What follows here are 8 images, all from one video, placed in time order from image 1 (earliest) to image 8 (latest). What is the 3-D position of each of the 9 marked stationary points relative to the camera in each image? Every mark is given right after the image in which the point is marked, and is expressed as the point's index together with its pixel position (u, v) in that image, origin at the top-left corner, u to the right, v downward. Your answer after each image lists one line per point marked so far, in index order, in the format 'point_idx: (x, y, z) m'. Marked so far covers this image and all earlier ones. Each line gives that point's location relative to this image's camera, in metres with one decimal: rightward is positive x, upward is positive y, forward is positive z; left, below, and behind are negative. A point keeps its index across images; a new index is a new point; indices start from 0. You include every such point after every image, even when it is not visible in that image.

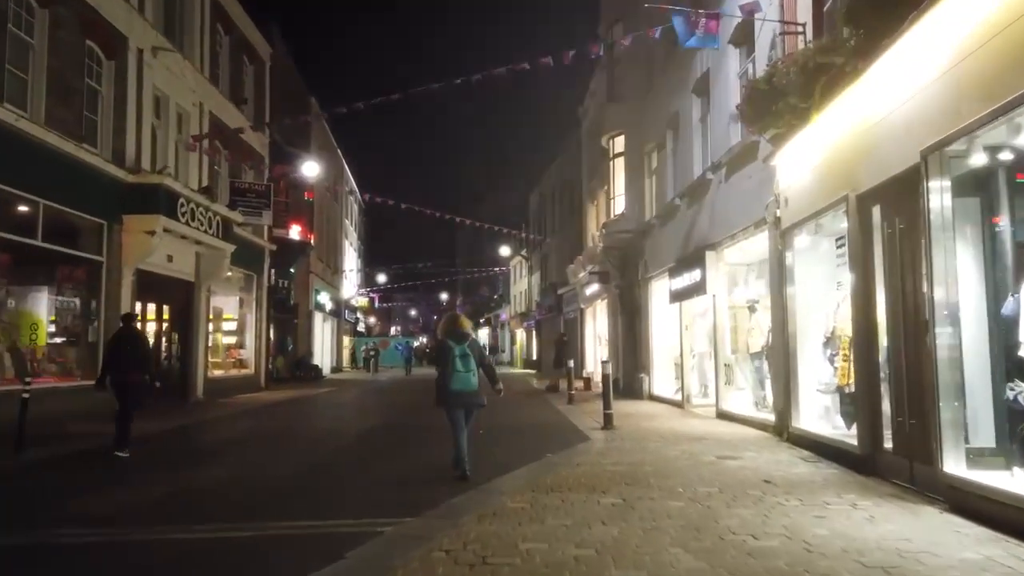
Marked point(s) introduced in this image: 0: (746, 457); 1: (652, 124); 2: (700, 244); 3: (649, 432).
0: (+2.7, -1.9, +8.4) m
1: (+3.4, +4.0, +18.2) m
2: (+3.6, +0.9, +14.4) m
3: (+2.1, -2.2, +11.2) m
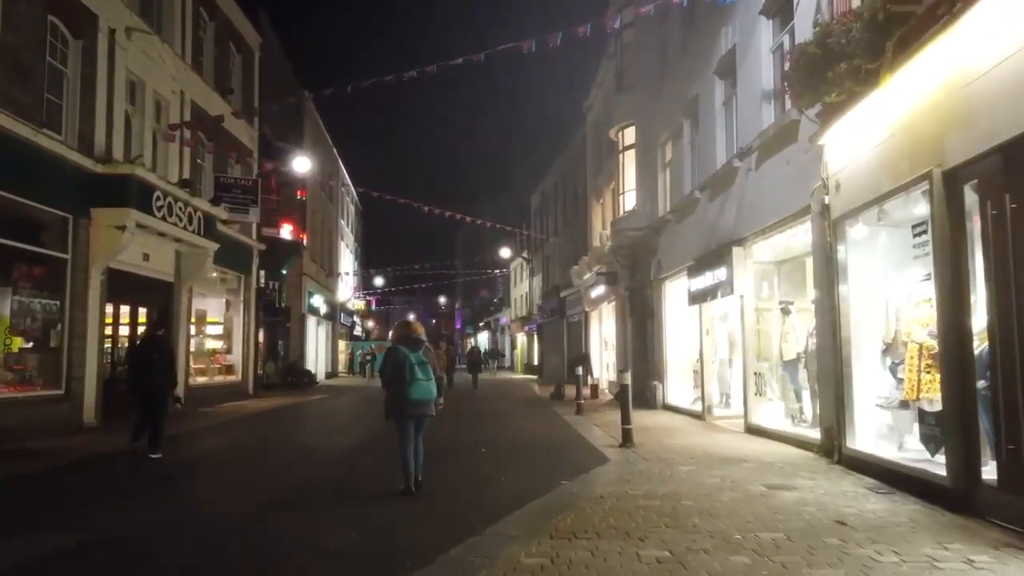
0: (+2.8, -1.9, +7.1) m
1: (+3.5, +4.0, +16.9) m
2: (+3.7, +0.9, +13.1) m
3: (+2.1, -2.1, +9.9) m
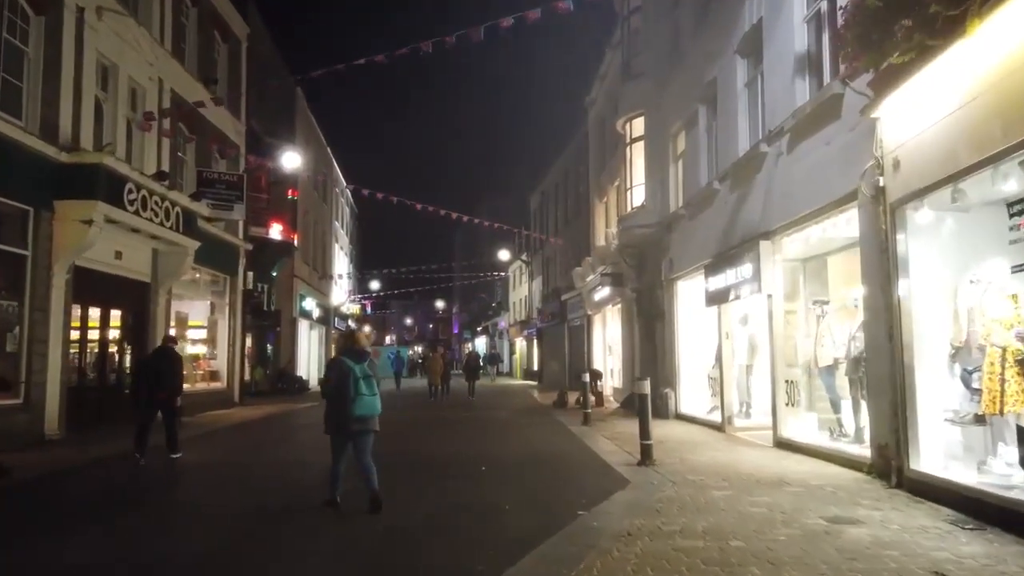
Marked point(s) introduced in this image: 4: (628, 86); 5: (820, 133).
0: (+2.8, -1.8, +5.9) m
1: (+3.5, +4.0, +15.7) m
2: (+3.7, +0.9, +11.9) m
3: (+2.2, -2.1, +8.7) m
4: (+2.9, +5.1, +18.8) m
5: (+3.8, +1.9, +9.3) m
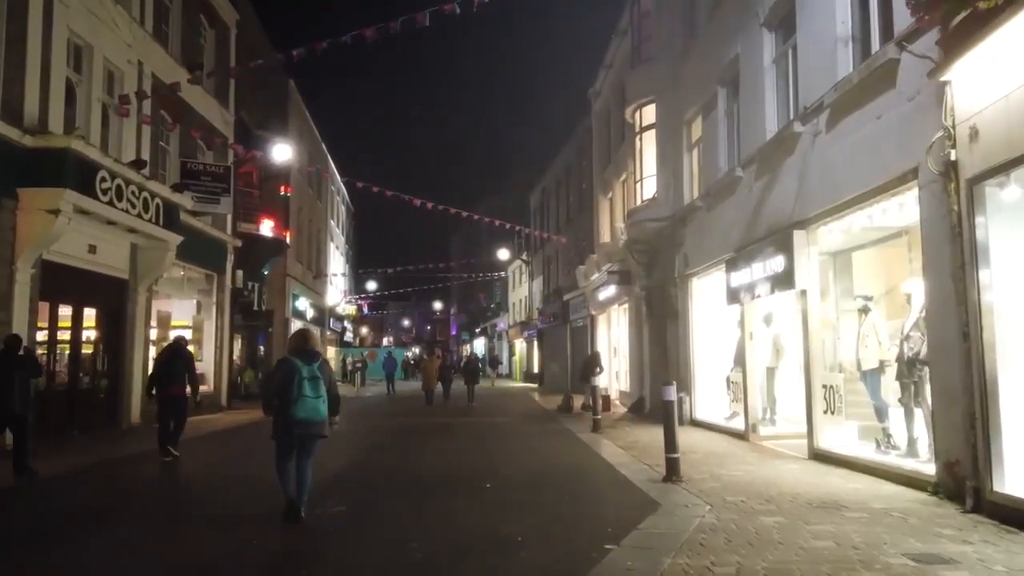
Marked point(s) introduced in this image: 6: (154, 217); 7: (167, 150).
0: (+2.9, -1.7, +4.8) m
1: (+3.6, +4.0, +14.7) m
2: (+3.8, +0.9, +10.8) m
3: (+2.3, -2.0, +7.6) m
4: (+3.0, +5.1, +17.8) m
5: (+3.9, +2.0, +8.3) m
6: (-7.5, +1.5, +15.6) m
7: (-8.4, +3.3, +18.2) m
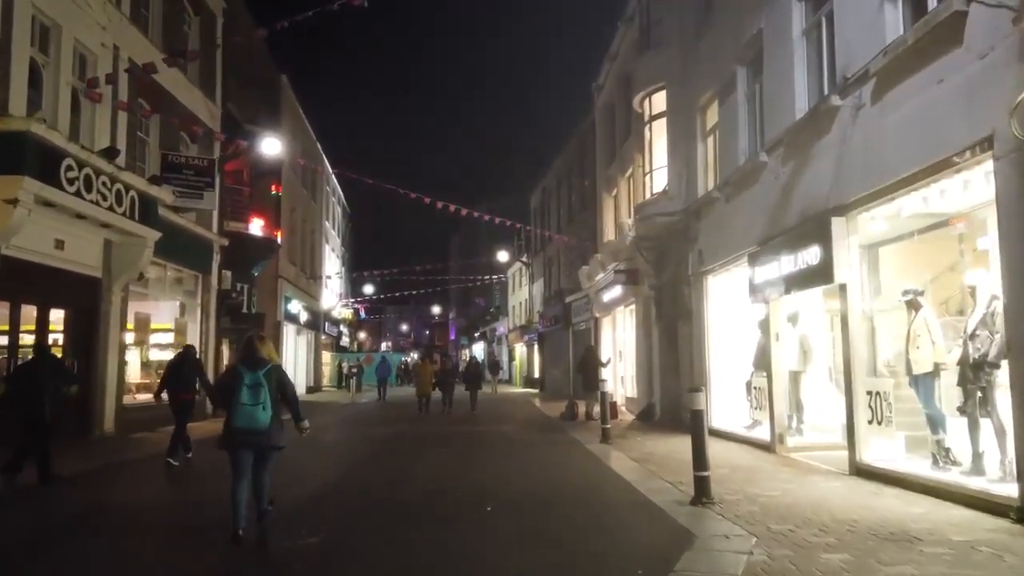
0: (+3.0, -1.6, +3.7) m
1: (+3.6, +4.1, +13.6) m
2: (+3.9, +1.0, +9.7) m
3: (+2.3, -1.9, +6.5) m
4: (+3.0, +5.1, +16.7) m
5: (+4.0, +2.1, +7.2) m
6: (-7.4, +1.5, +14.5) m
7: (-8.3, +3.3, +17.1) m
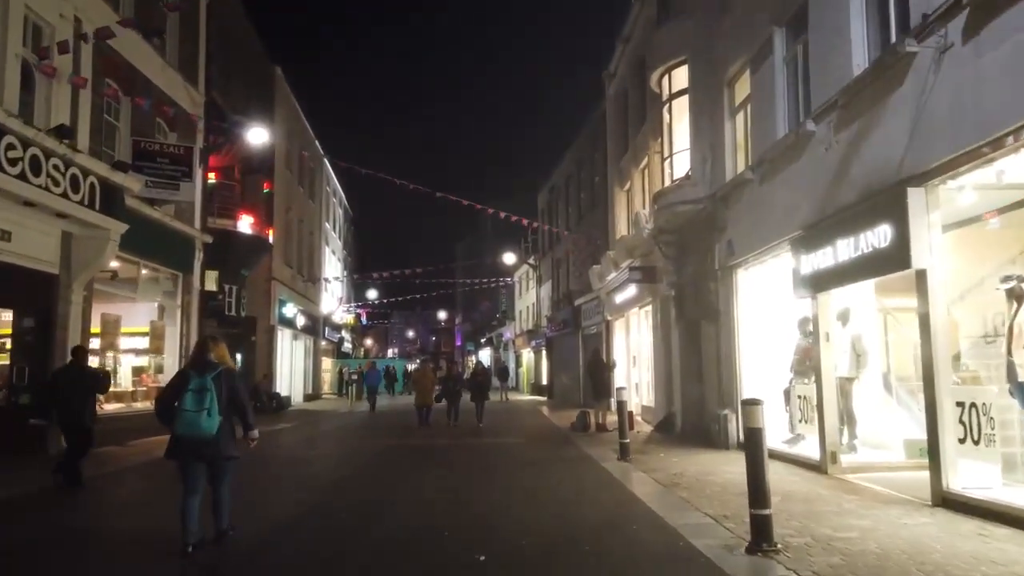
0: (+2.9, -1.5, +2.0) m
1: (+3.7, +4.2, +12.0) m
2: (+3.9, +1.1, +8.1) m
3: (+2.3, -1.8, +4.8) m
4: (+3.1, +5.2, +15.1) m
5: (+4.0, +2.2, +5.5) m
6: (-7.4, +1.5, +13.0) m
7: (-8.2, +3.4, +15.6) m
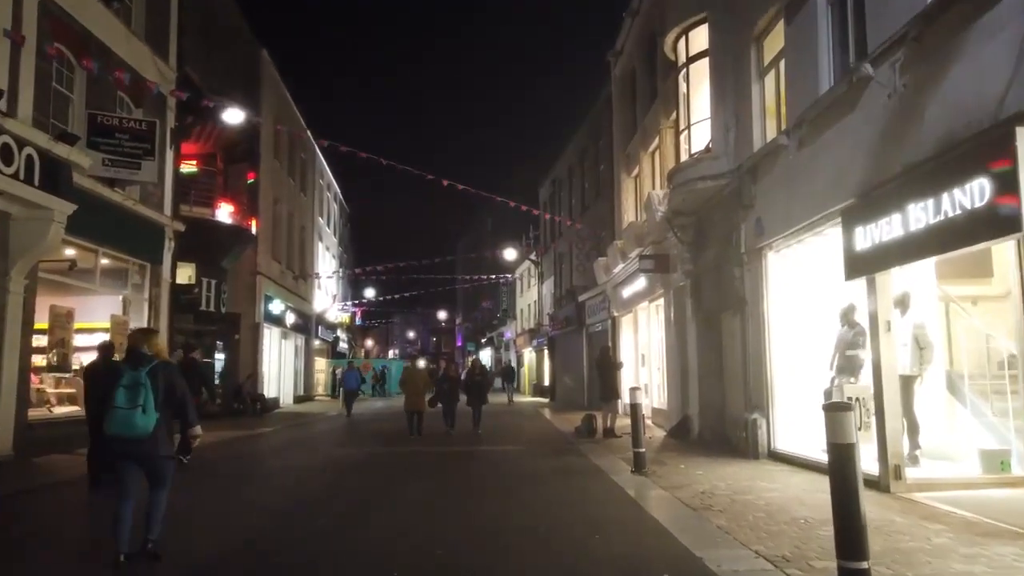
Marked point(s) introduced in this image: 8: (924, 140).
0: (+2.9, -1.2, +0.4) m
1: (+3.6, +4.4, +10.3) m
2: (+3.8, +1.4, +6.4) m
3: (+2.3, -1.6, +3.2) m
4: (+3.0, +5.4, +13.5) m
5: (+3.9, +2.4, +3.9) m
6: (-7.4, +1.7, +11.4) m
7: (-8.3, +3.6, +14.0) m
8: (+3.8, +1.4, +6.9) m
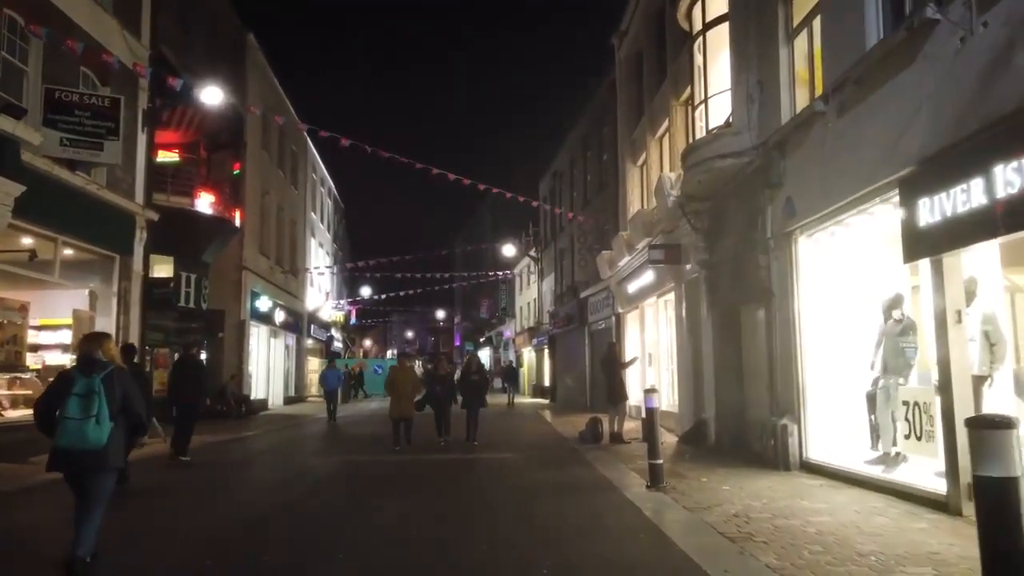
0: (+2.8, -1.1, -0.9) m
1: (+3.6, +4.5, +9.1) m
2: (+3.8, +1.5, +5.2) m
3: (+2.2, -1.4, +1.9) m
4: (+3.0, +5.6, +12.2) m
5: (+3.9, +2.6, +2.6) m
6: (-7.5, +1.9, +10.1) m
7: (-8.3, +3.7, +12.7) m
8: (+3.8, +1.5, +5.6) m
